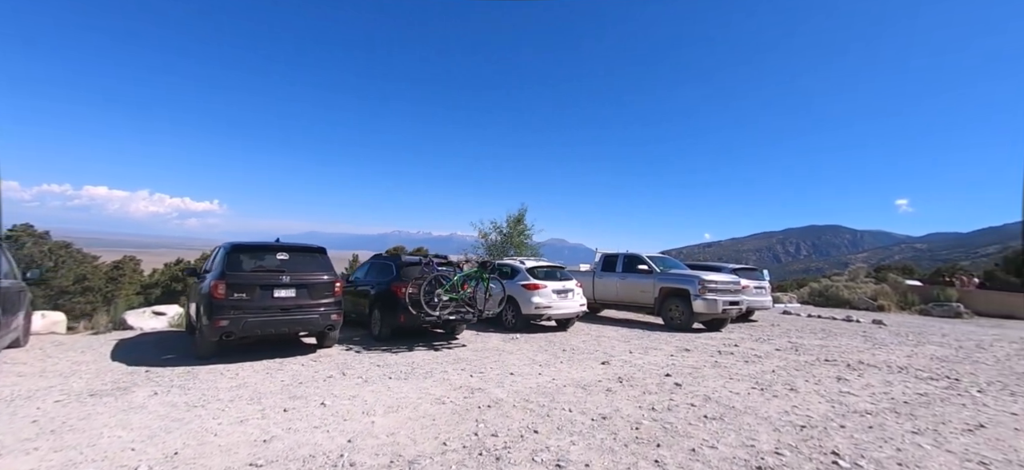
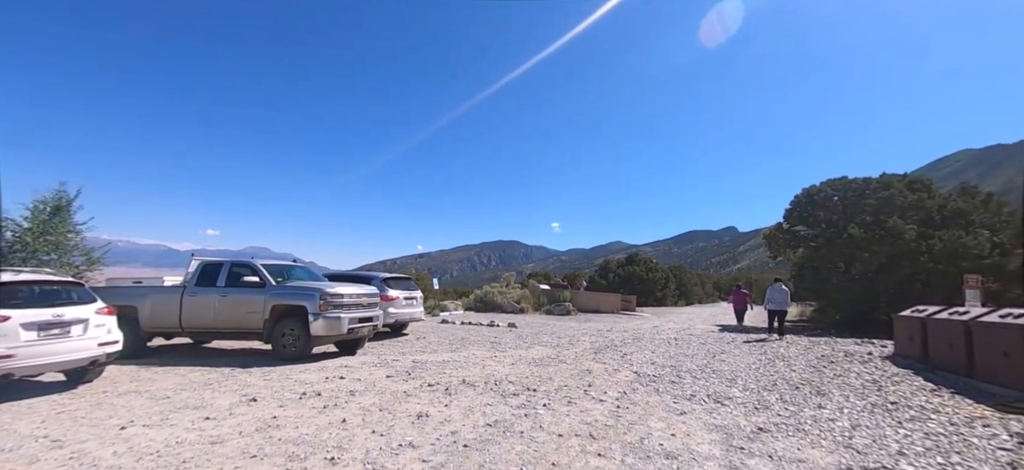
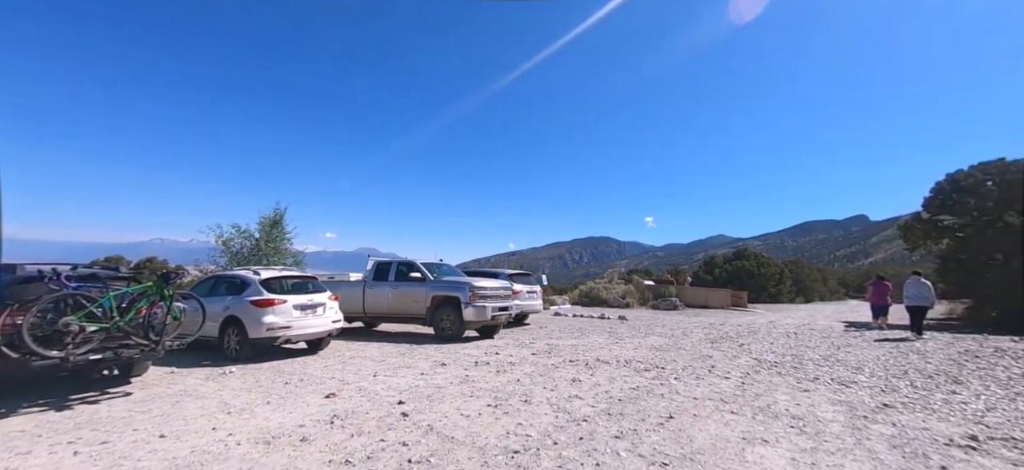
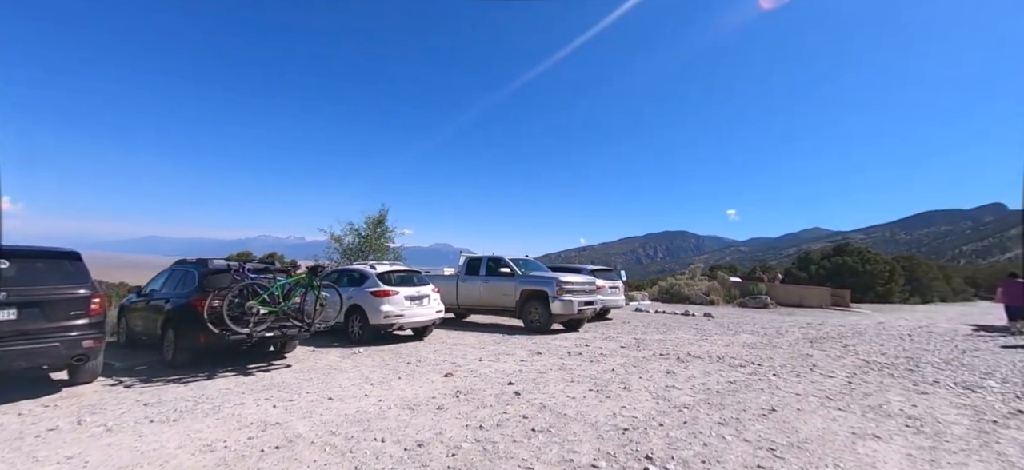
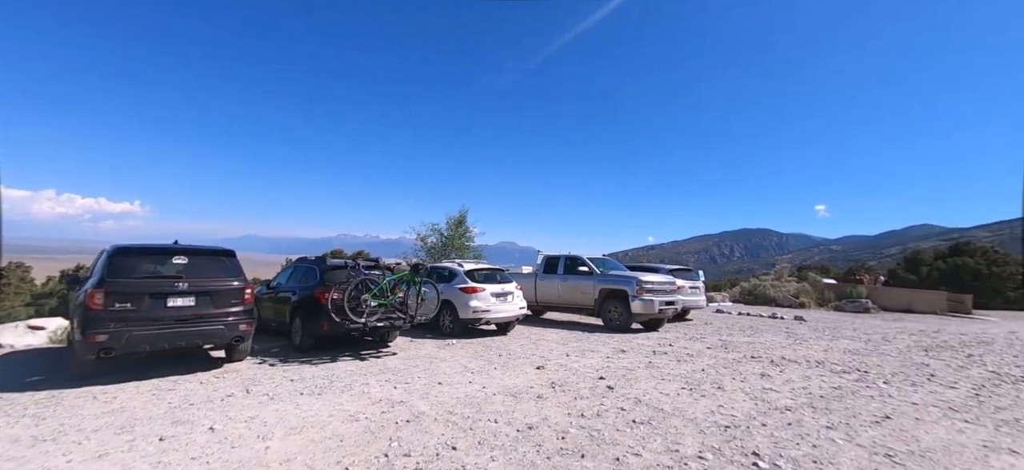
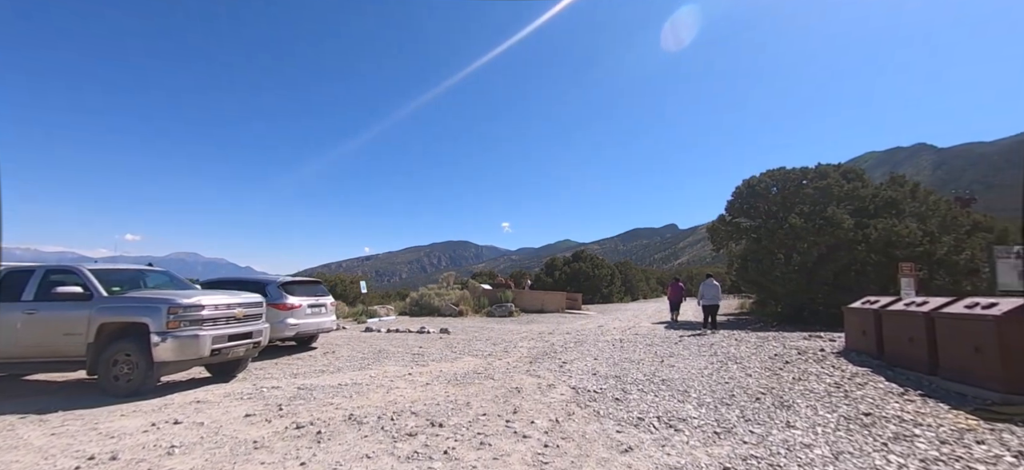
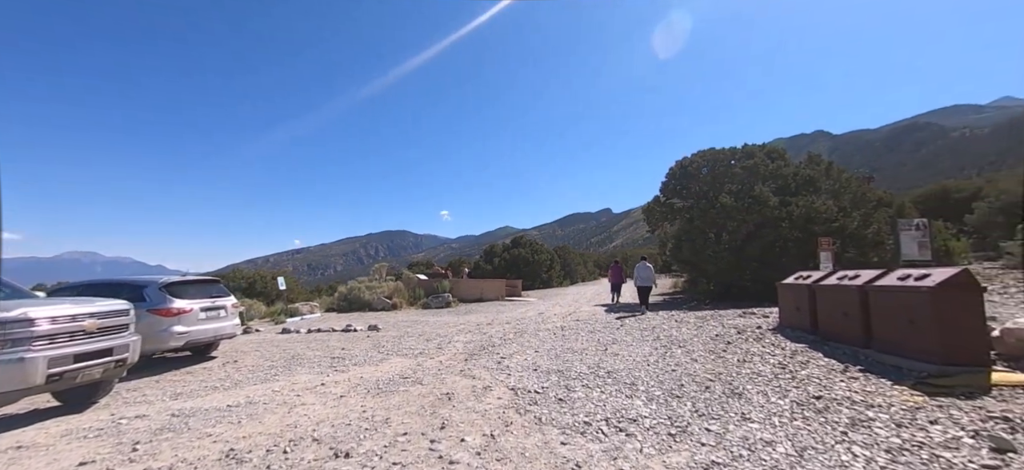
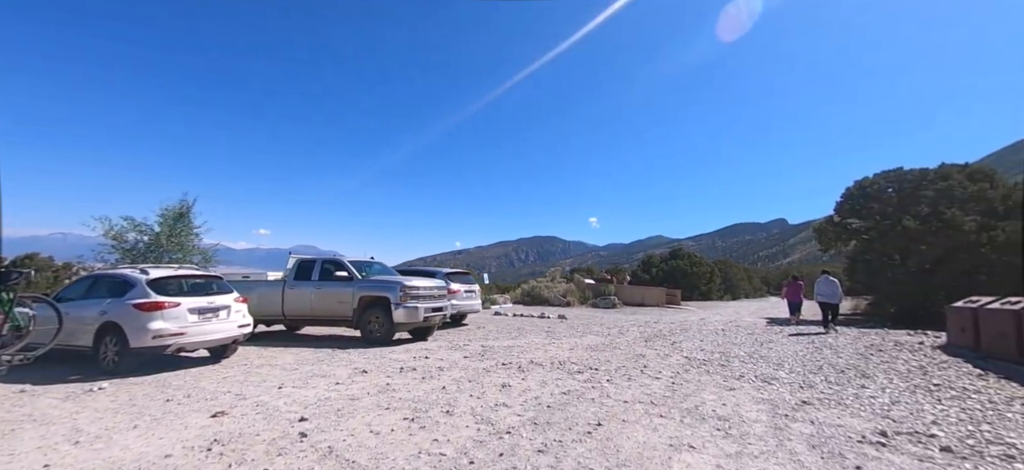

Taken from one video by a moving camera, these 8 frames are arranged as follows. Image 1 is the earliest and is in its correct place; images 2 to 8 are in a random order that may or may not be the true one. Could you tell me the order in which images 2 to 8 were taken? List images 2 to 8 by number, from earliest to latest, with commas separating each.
5, 4, 3, 8, 2, 6, 7
